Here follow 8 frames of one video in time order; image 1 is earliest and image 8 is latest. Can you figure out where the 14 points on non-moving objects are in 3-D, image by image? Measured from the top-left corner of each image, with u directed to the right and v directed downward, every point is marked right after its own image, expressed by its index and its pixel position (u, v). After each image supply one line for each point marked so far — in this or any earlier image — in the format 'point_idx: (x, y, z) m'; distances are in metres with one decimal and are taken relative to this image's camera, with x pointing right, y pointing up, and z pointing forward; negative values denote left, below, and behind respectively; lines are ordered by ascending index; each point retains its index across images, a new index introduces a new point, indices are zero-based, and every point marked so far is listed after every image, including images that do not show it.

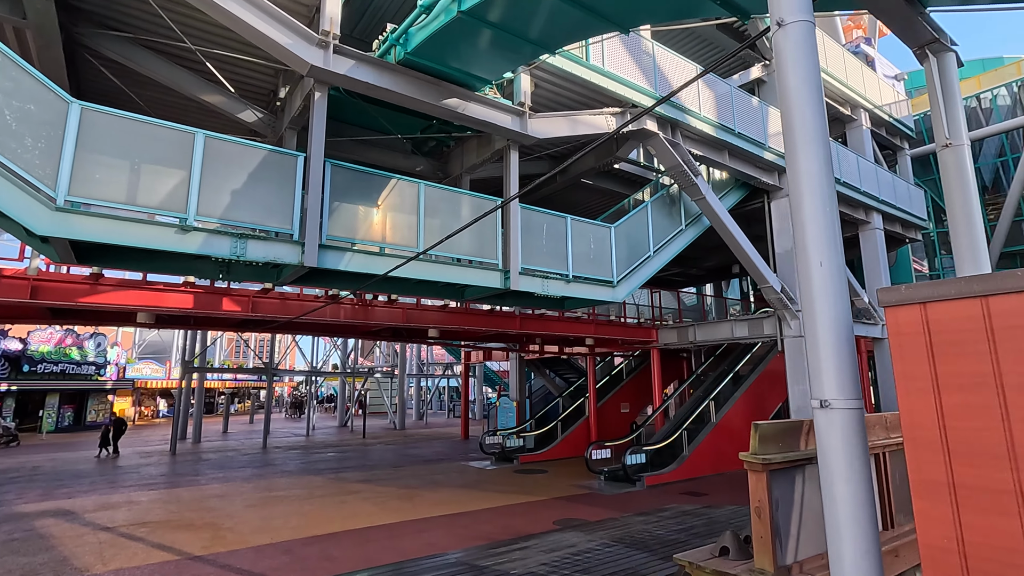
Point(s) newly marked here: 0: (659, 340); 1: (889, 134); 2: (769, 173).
0: (+4.6, -1.6, +16.7) m
1: (+13.4, +5.5, +18.9) m
2: (+6.4, +2.9, +13.4) m
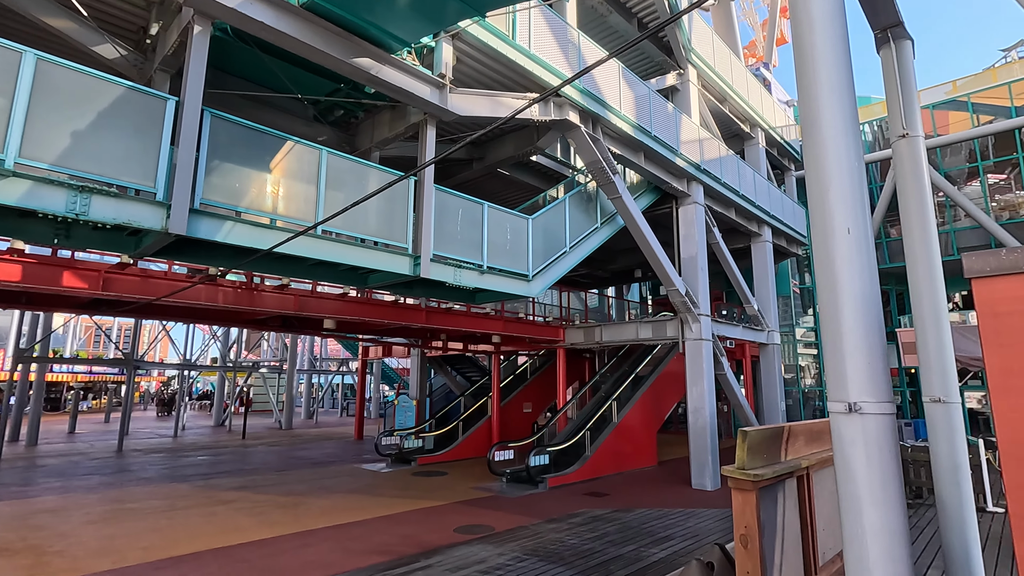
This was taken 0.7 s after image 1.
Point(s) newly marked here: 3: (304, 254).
0: (+1.7, -1.6, +16.7) m
1: (+10.2, +5.1, +20.4) m
2: (+4.3, +2.8, +13.7) m
3: (-2.7, +0.4, +6.9) m
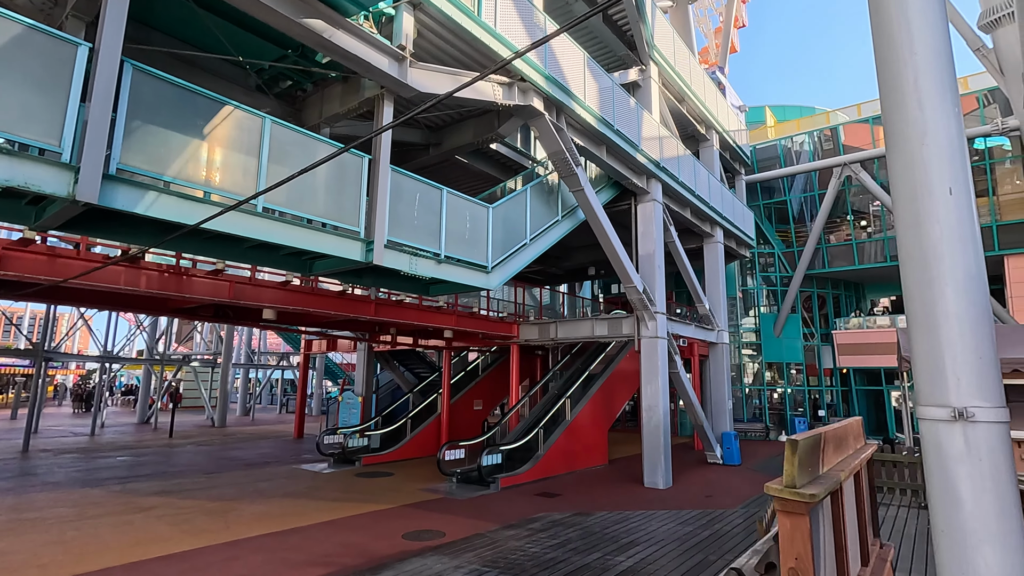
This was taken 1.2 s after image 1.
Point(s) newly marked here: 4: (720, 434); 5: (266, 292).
0: (+0.2, -1.5, +16.3) m
1: (+8.6, +5.1, +20.8) m
2: (+3.2, +2.9, +13.6) m
3: (-3.1, +0.6, +6.1) m
4: (+6.5, -4.6, +16.8) m
5: (-4.8, -0.1, +10.4) m
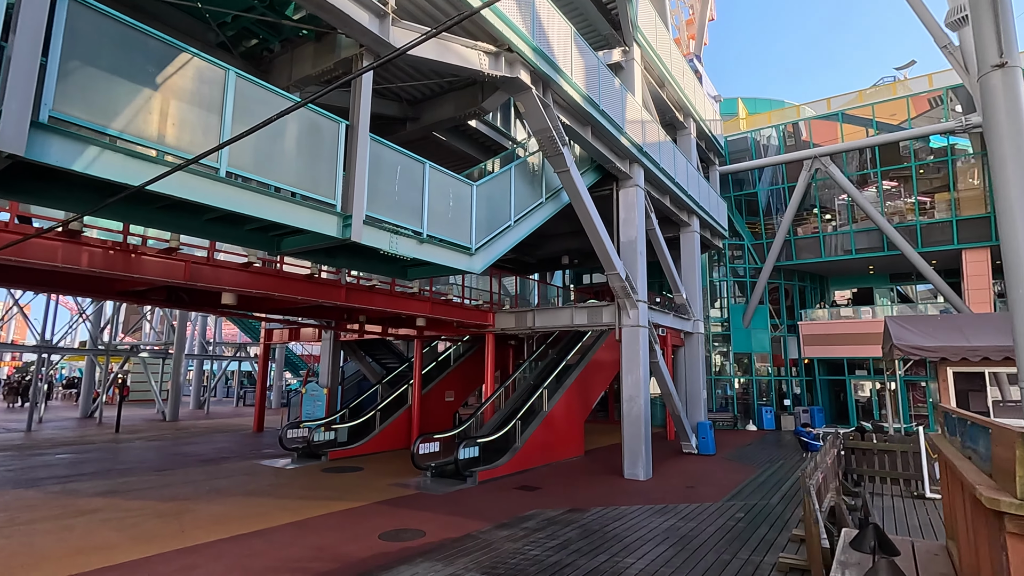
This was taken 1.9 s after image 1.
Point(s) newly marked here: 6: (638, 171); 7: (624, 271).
0: (-0.5, -1.1, +15.8) m
1: (+7.6, +5.4, +20.7) m
2: (+2.7, +3.2, +13.2) m
3: (-3.1, +0.9, +5.4) m
4: (+5.7, -4.3, +16.7) m
5: (-5.1, +0.3, +9.5) m
6: (+3.2, +3.0, +13.5) m
7: (+2.6, +0.4, +12.6) m
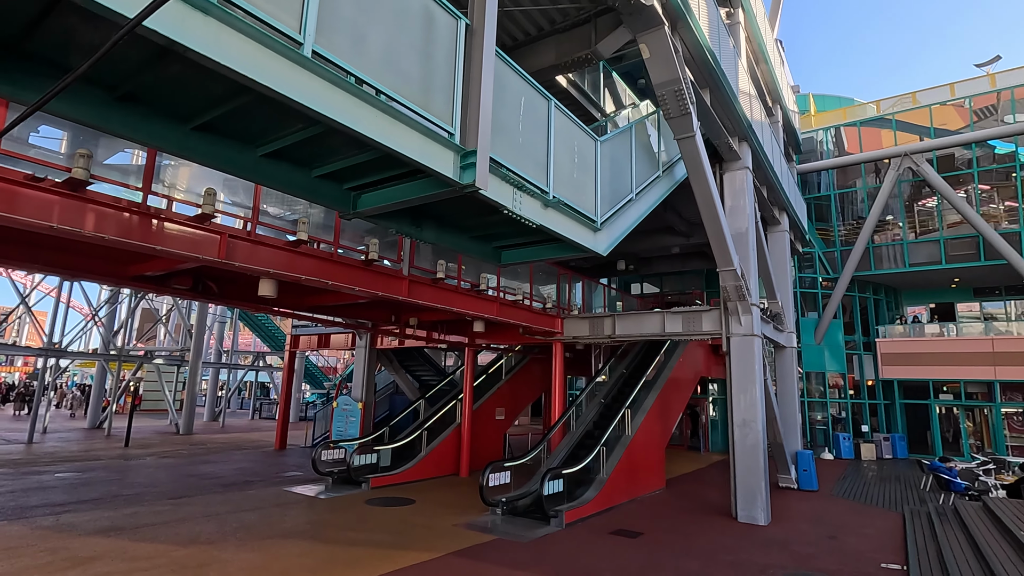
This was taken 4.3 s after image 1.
0: (+1.3, -1.1, +13.6) m
1: (+9.6, +5.1, +18.6) m
2: (+4.5, +3.1, +11.0) m
3: (-1.5, +1.2, +3.3) m
4: (+7.5, -4.5, +14.3) m
5: (-3.4, +0.5, +7.5) m
6: (+5.0, +2.9, +11.4) m
7: (+4.4, +0.4, +10.4) m
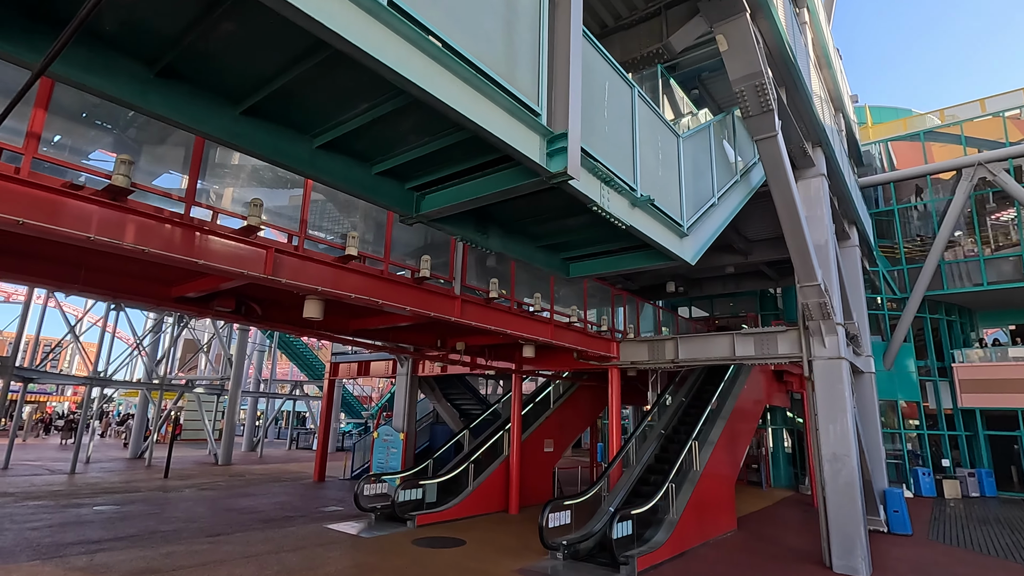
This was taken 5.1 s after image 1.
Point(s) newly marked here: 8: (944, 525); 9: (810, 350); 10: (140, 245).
0: (+2.5, -1.6, +12.6) m
1: (+11.0, +4.4, +17.5) m
2: (+5.6, +2.8, +10.2) m
3: (-0.9, +1.2, +2.7) m
4: (+8.8, -4.9, +12.8) m
5: (-2.5, +0.2, +6.9) m
6: (+6.1, +2.6, +10.5) m
7: (+5.4, +0.1, +9.4) m
8: (+10.7, -5.9, +13.2) m
9: (+5.5, -1.1, +9.9) m
10: (-3.7, +0.4, +5.3) m
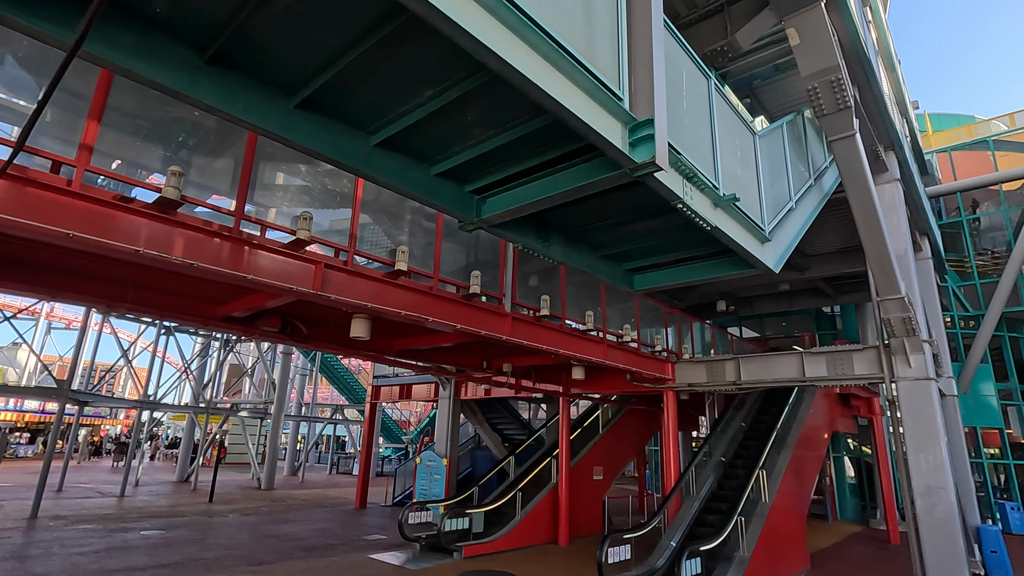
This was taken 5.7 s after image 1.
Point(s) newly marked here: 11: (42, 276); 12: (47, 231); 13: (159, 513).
0: (+3.6, -2.0, +11.9) m
1: (+12.3, +3.9, +16.5) m
2: (+6.4, +2.6, +9.5) m
3: (-0.4, +1.2, +2.3) m
4: (+9.9, -5.2, +11.6) m
5: (-1.8, 0.0, +6.6) m
6: (+7.0, +2.3, +9.7) m
7: (+6.3, -0.1, +8.6) m
8: (+11.8, -6.2, +11.8) m
9: (+6.4, -1.4, +9.0) m
10: (-3.1, +0.3, +5.1) m
11: (-5.3, +0.1, +6.0) m
12: (-3.7, +0.5, +4.3) m
13: (-10.0, -6.3, +15.0) m
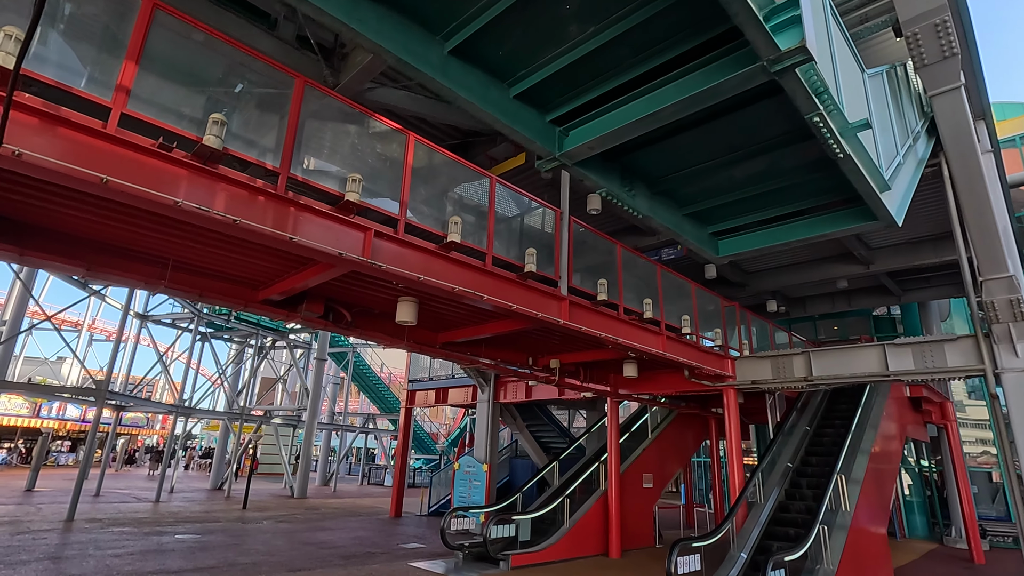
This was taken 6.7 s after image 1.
0: (+4.6, -1.8, +11.0) m
1: (+13.5, +4.1, +15.3) m
2: (+7.3, +2.8, +8.6) m
3: (+0.1, +1.6, +1.8) m
4: (+10.9, -5.0, +10.3) m
5: (-1.1, +0.3, +6.1) m
6: (+7.8, +2.6, +8.8) m
7: (+7.1, +0.2, +7.6) m
8: (+12.8, -5.9, +10.4) m
9: (+7.3, -1.1, +8.0) m
10: (-2.4, +0.6, +4.6) m
11: (-4.6, +0.4, +5.6) m
12: (-3.1, +0.8, +3.9) m
13: (-8.8, -6.3, +14.7) m
